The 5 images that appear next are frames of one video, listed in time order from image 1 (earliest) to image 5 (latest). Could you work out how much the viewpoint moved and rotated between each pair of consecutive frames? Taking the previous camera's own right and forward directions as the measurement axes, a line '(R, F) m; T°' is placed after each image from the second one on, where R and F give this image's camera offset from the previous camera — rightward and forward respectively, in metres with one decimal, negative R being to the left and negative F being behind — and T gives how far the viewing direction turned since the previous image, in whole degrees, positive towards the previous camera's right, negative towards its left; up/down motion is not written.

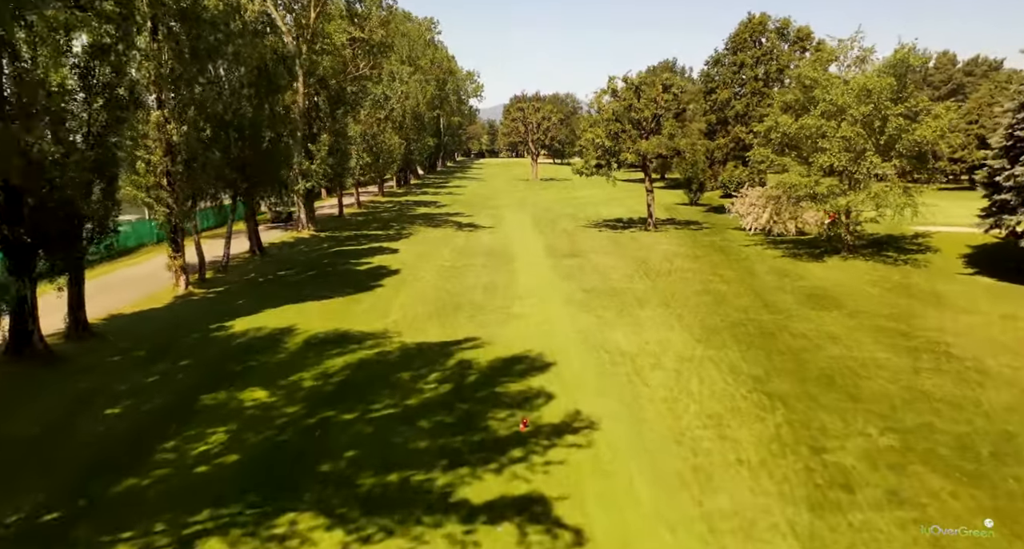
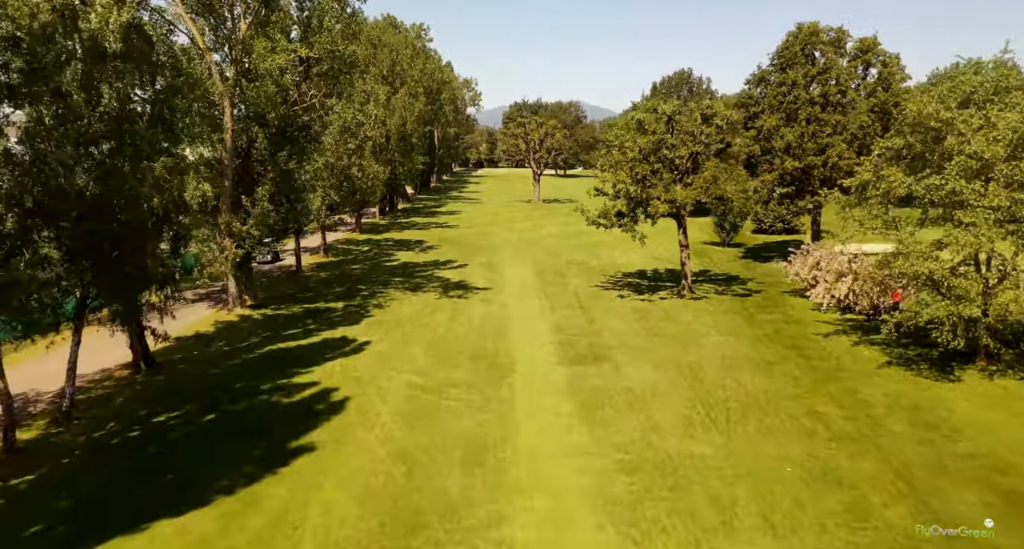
(+0.1, +8.9) m; 0°
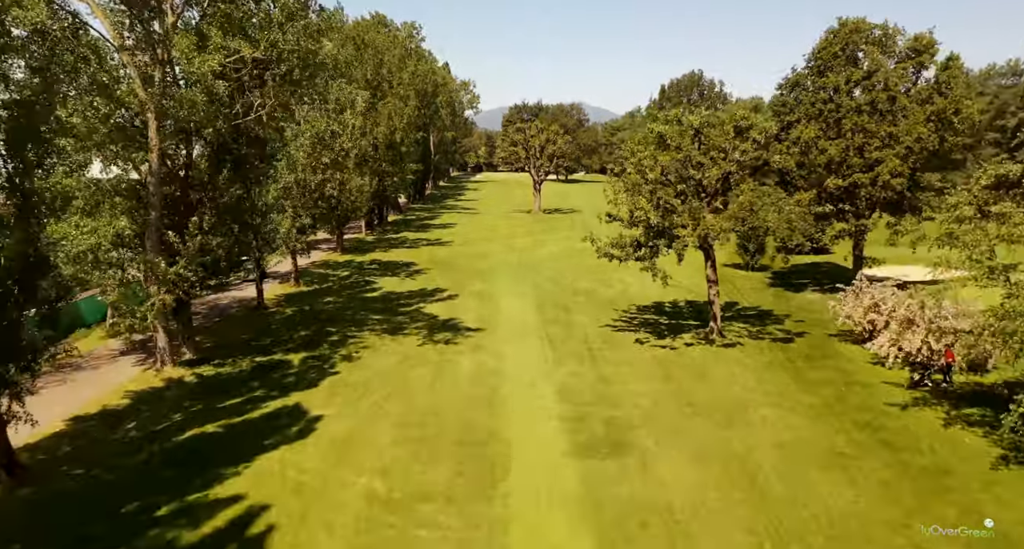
(+0.2, +5.3) m; 0°
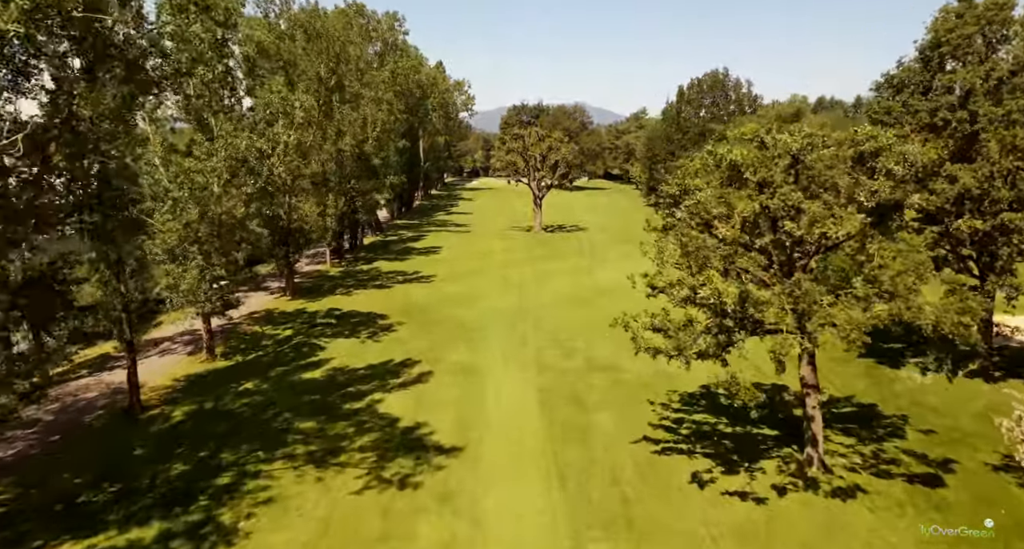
(+0.2, +10.2) m; 0°
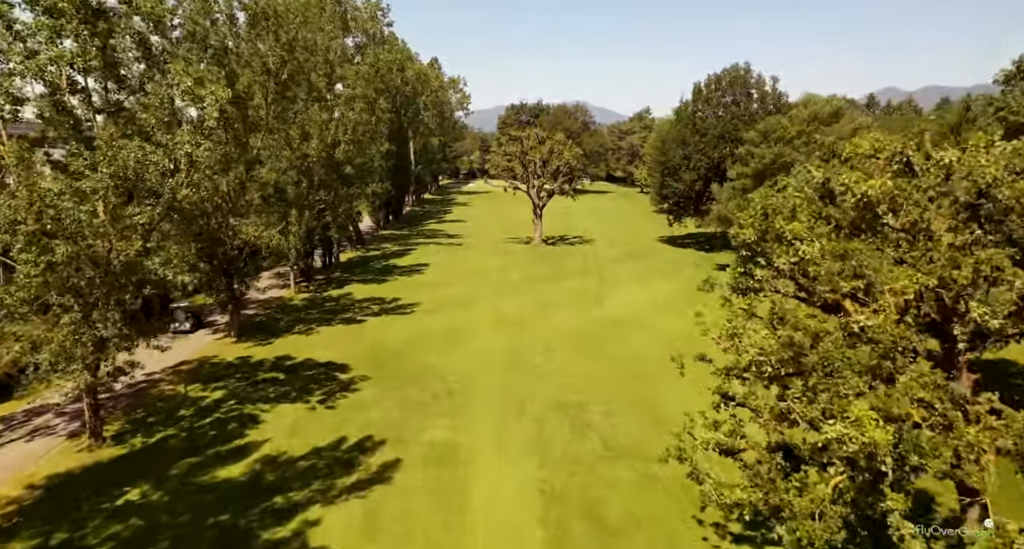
(+0.2, +7.2) m; 0°
